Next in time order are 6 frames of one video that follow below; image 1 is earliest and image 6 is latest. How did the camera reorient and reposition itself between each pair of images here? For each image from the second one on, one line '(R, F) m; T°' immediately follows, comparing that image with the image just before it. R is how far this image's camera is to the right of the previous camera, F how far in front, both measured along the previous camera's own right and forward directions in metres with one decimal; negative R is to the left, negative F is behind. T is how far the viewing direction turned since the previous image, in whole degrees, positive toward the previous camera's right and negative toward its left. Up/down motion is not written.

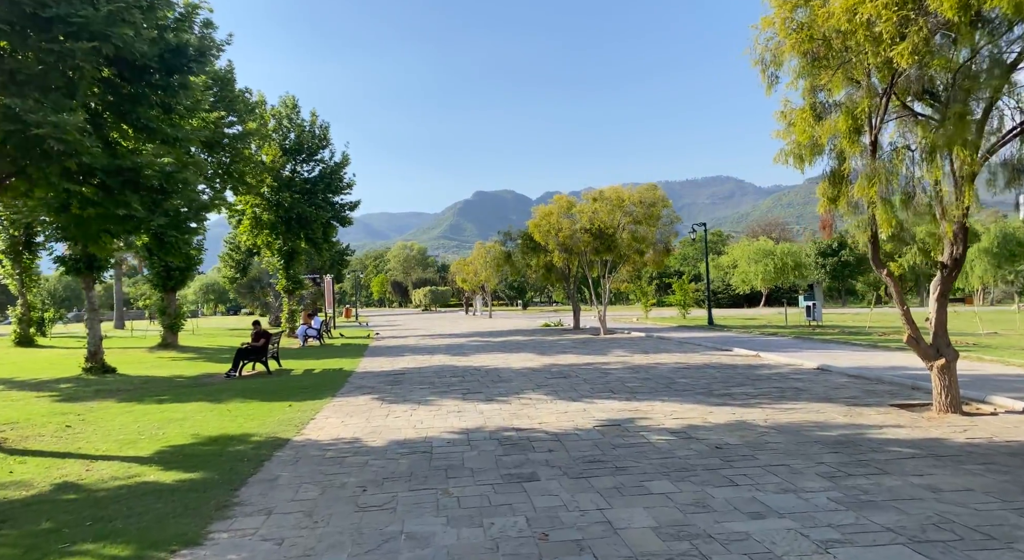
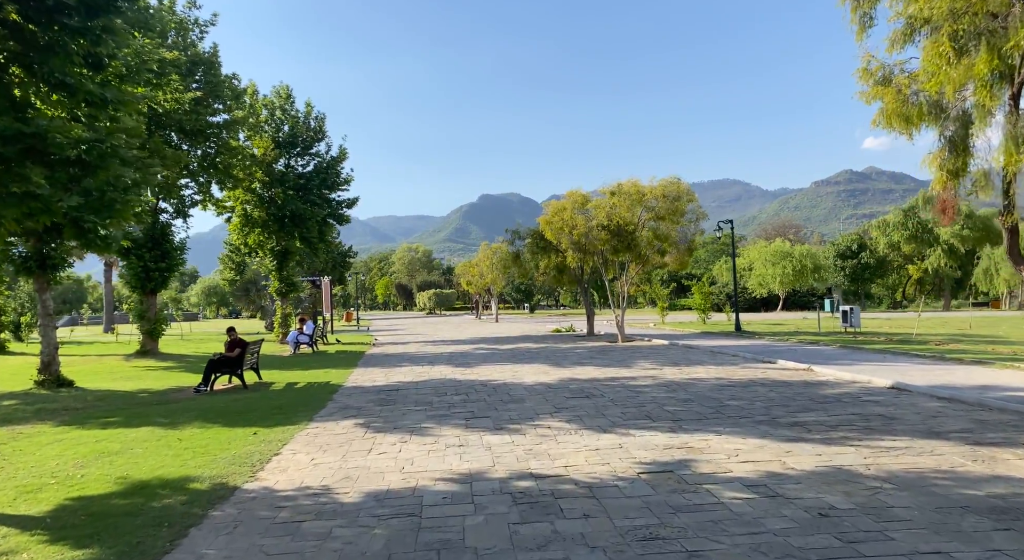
(-0.1, +2.0) m; 0°
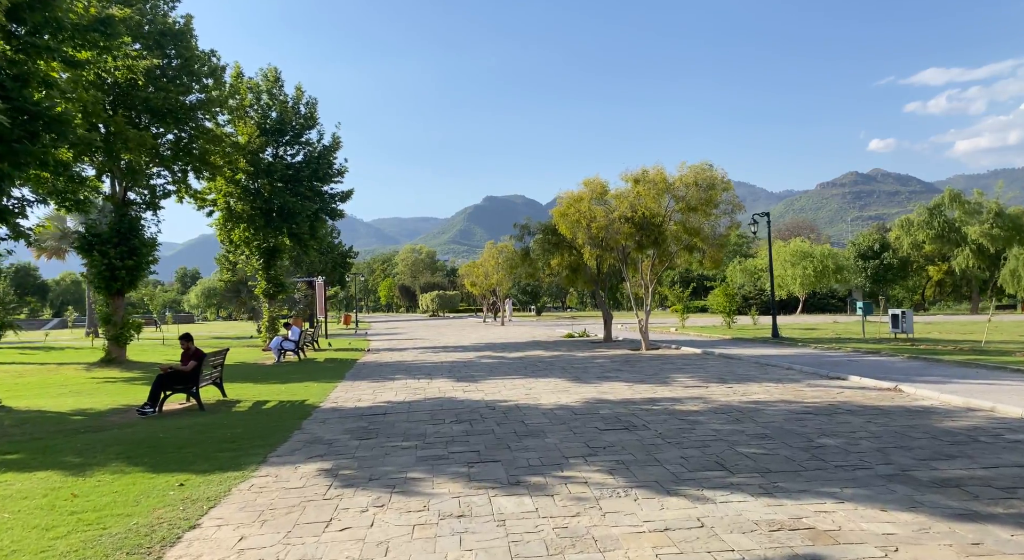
(-0.2, +2.5) m; 0°
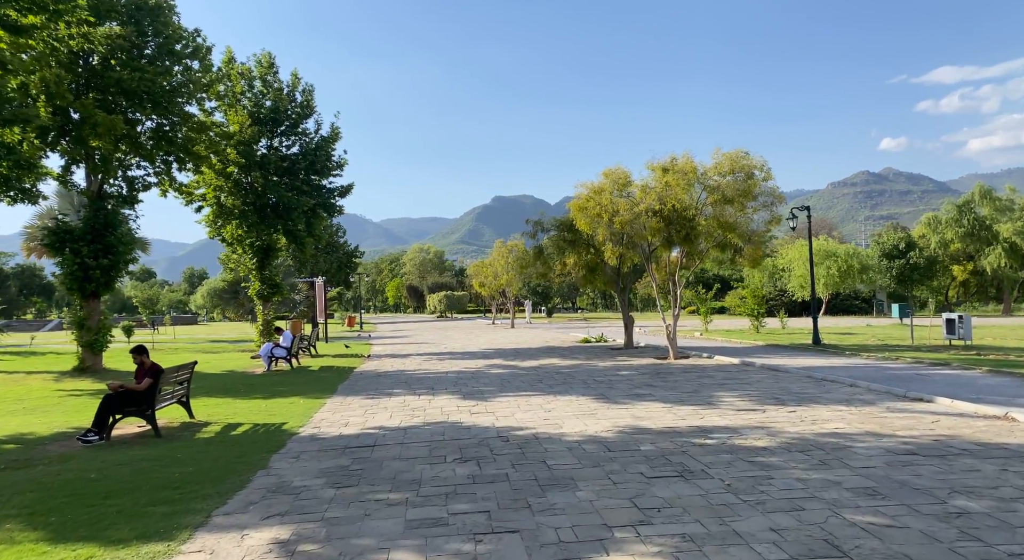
(-0.1, +1.9) m; -1°
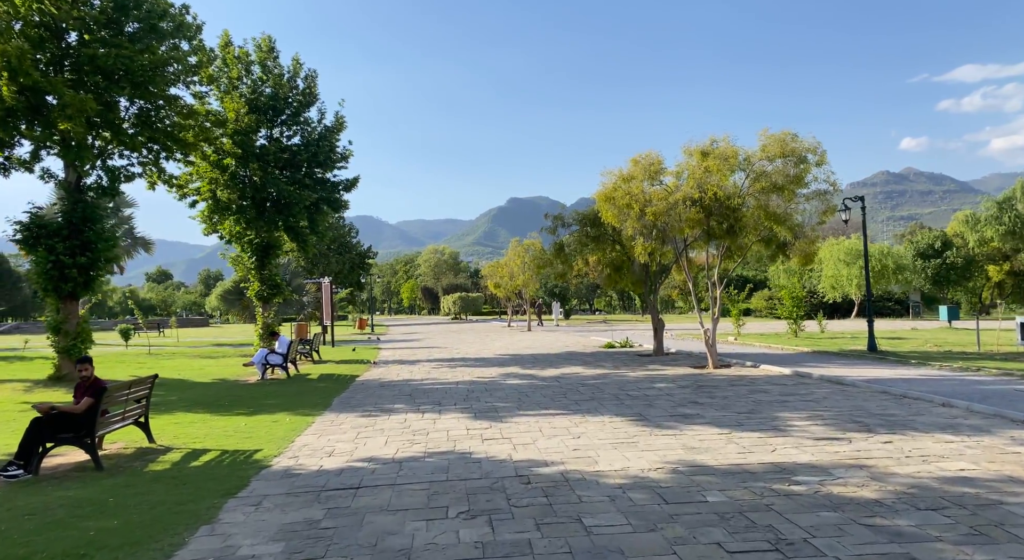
(-0.1, +1.9) m; -1°
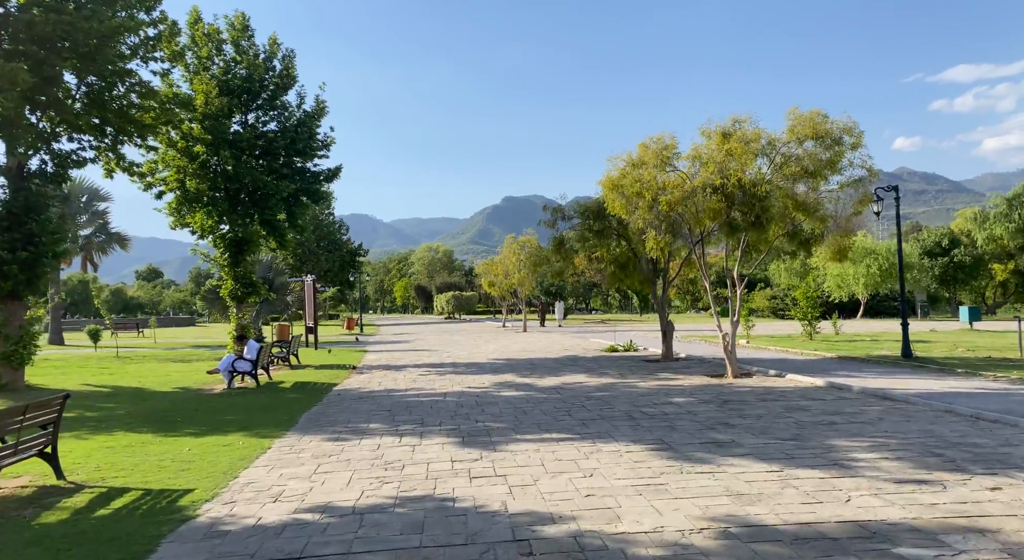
(0.0, +1.7) m; 0°
